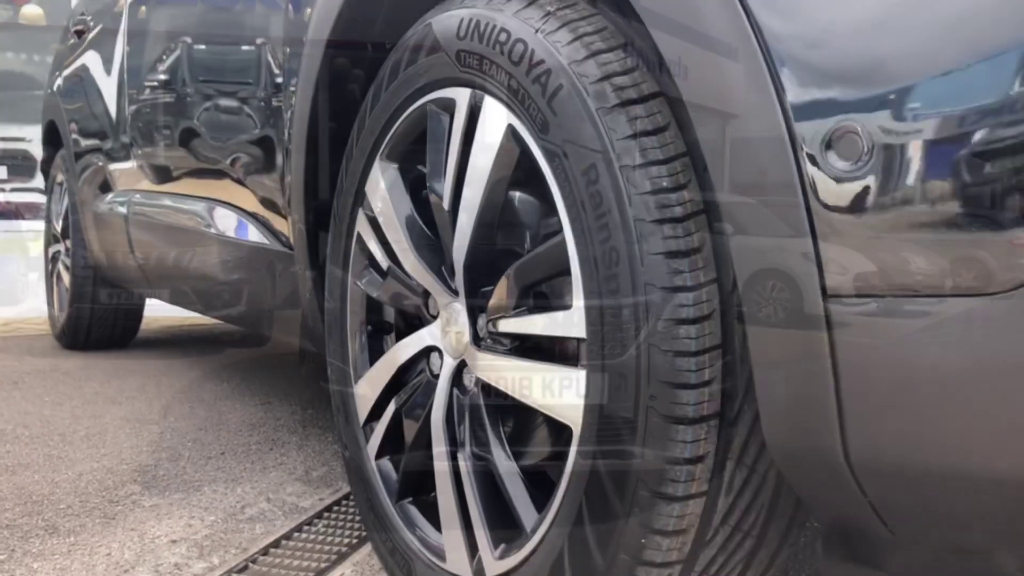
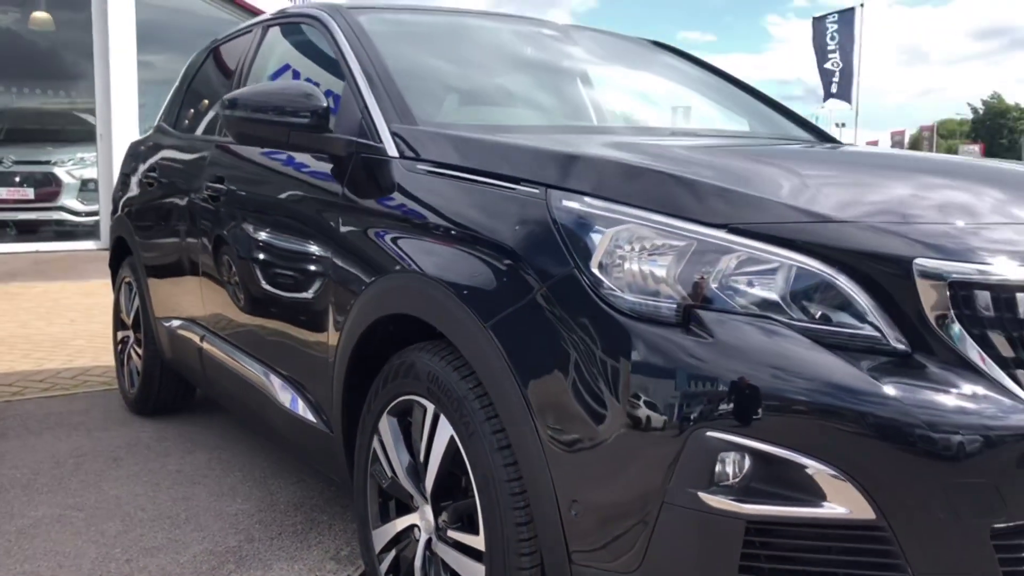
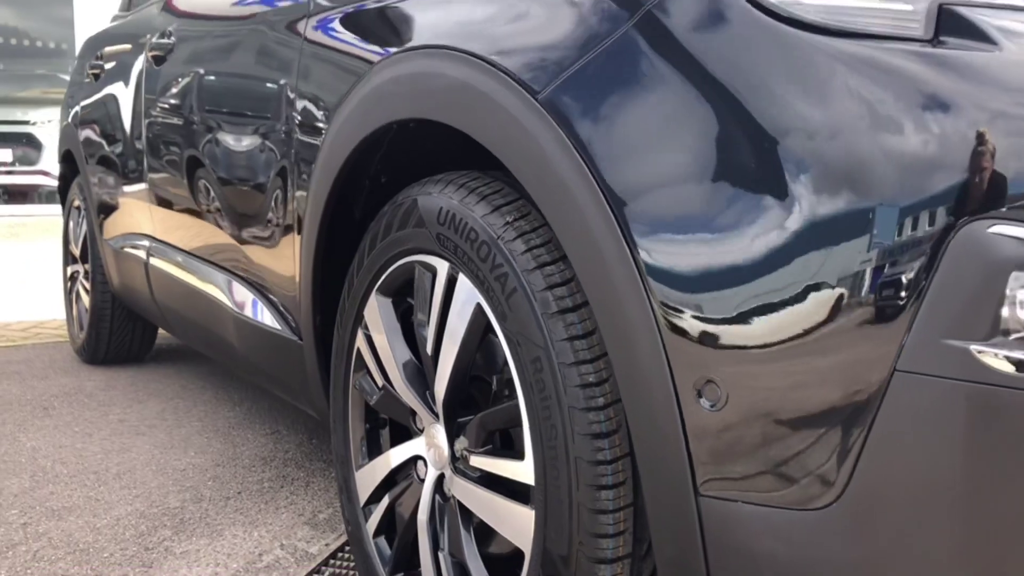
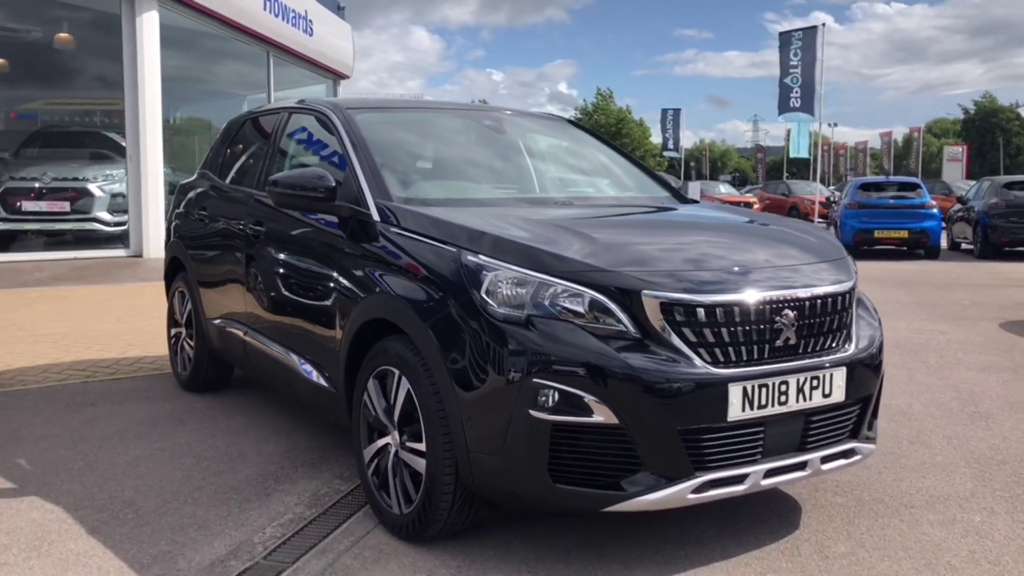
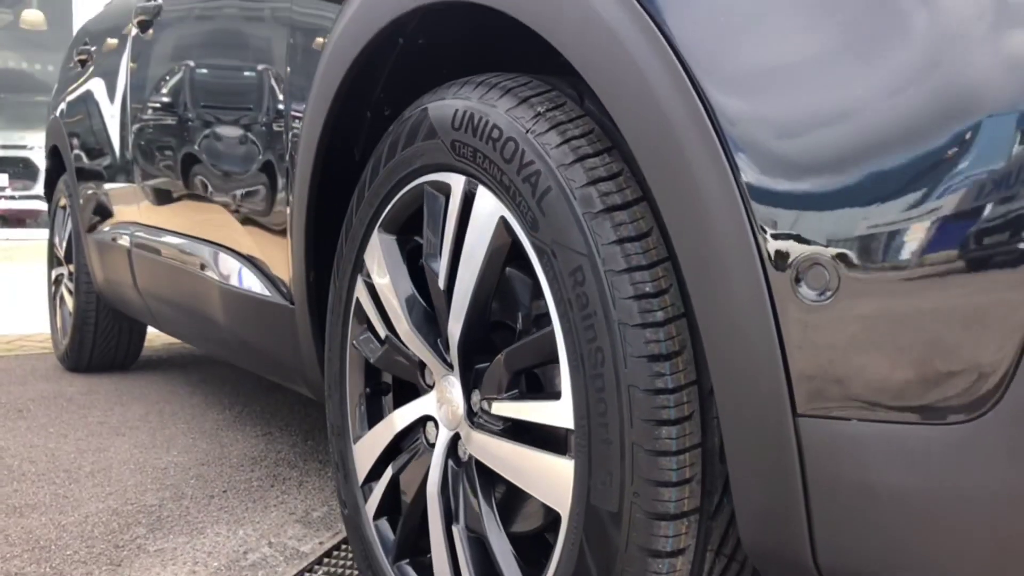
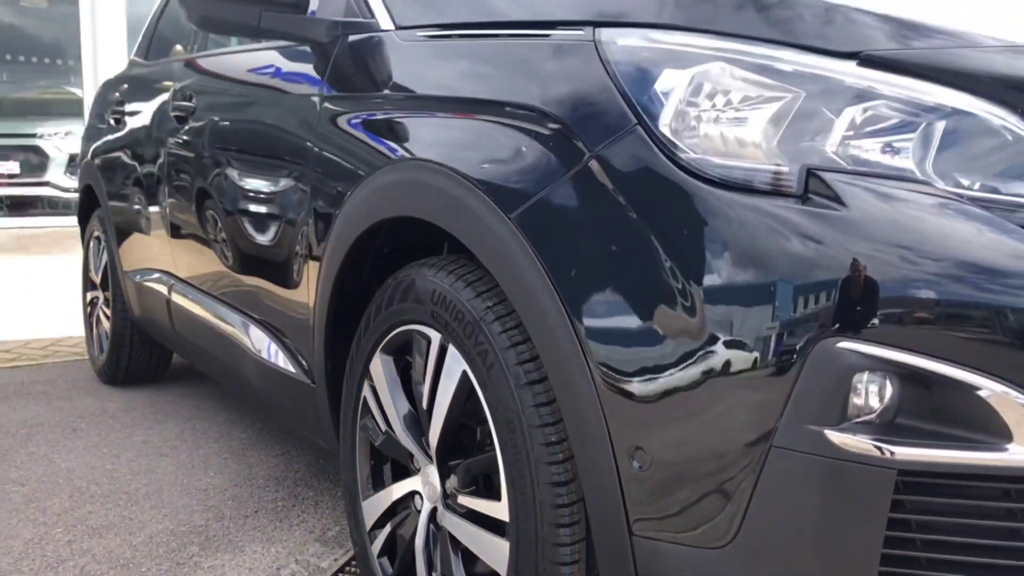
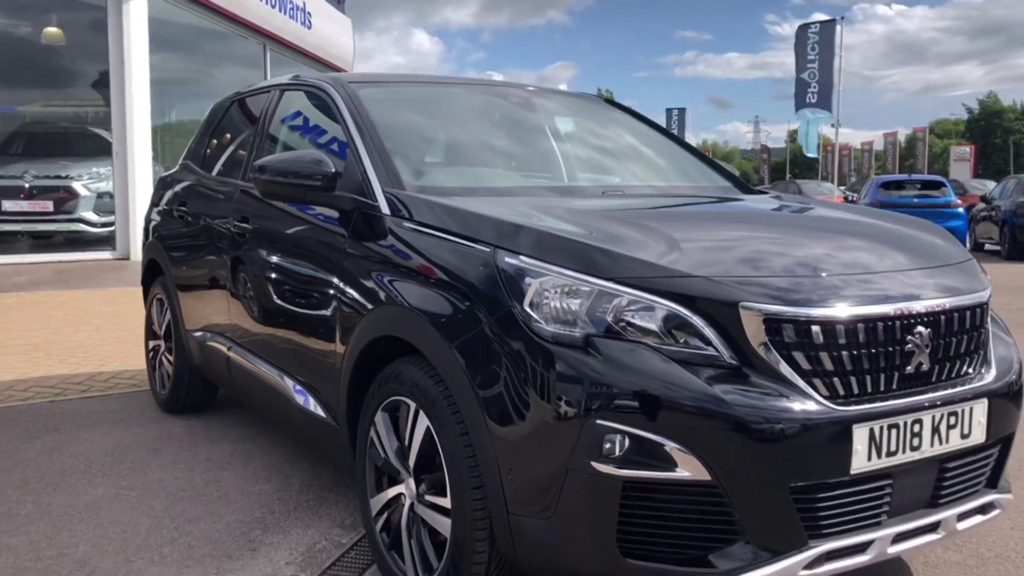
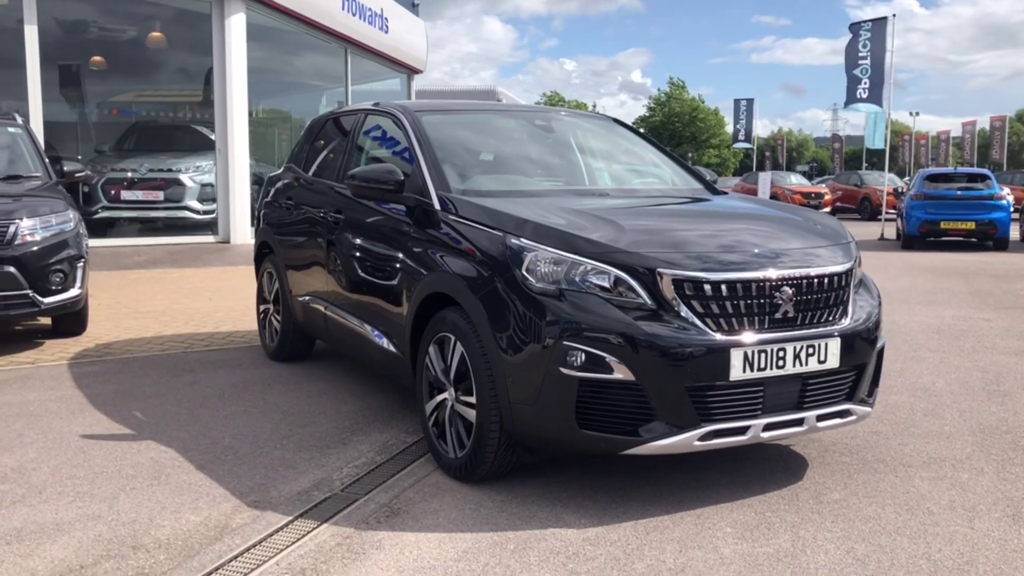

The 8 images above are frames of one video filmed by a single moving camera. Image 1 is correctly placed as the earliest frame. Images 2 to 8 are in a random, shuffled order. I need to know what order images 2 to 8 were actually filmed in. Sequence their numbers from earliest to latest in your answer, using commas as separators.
5, 3, 6, 2, 7, 4, 8
